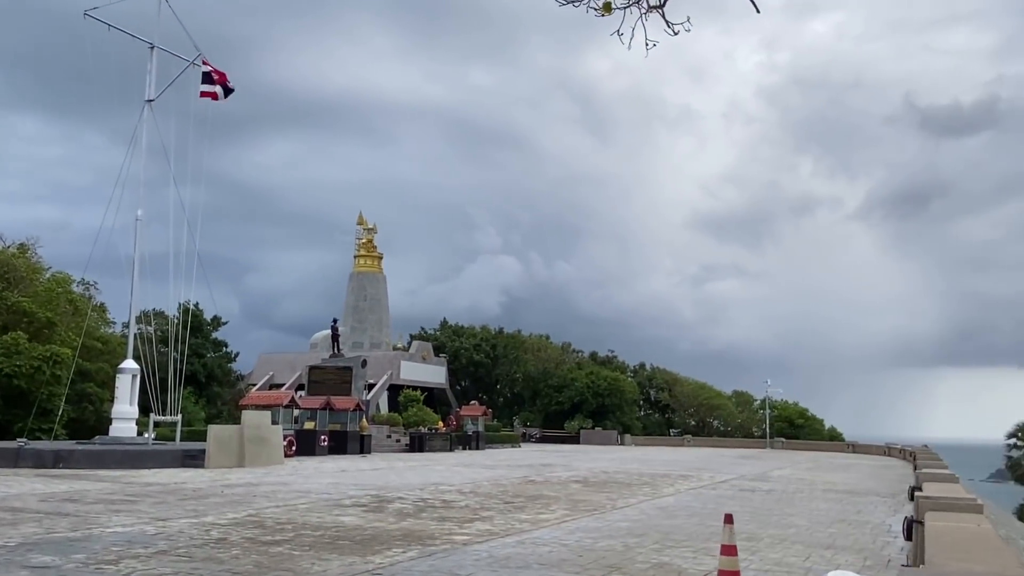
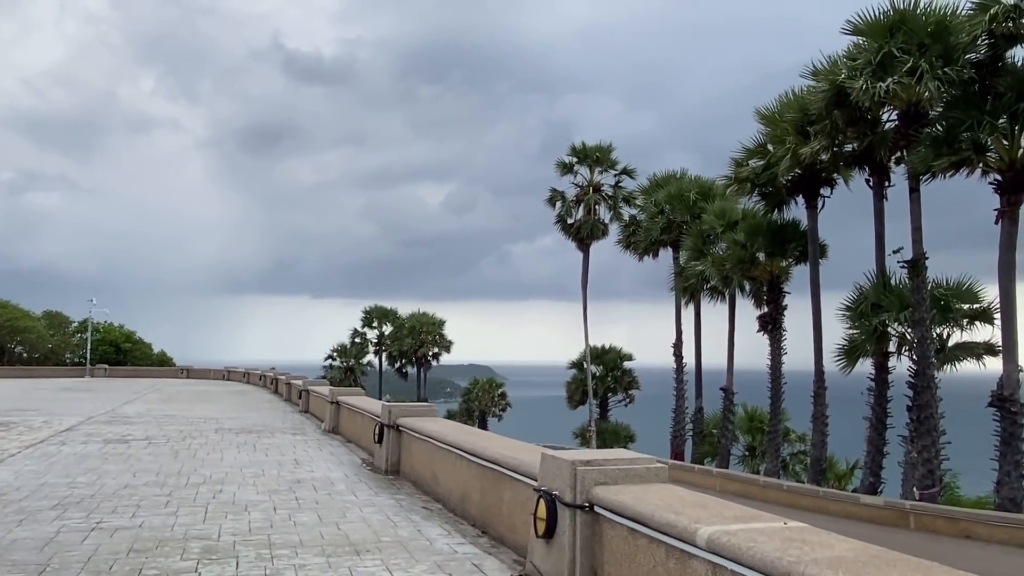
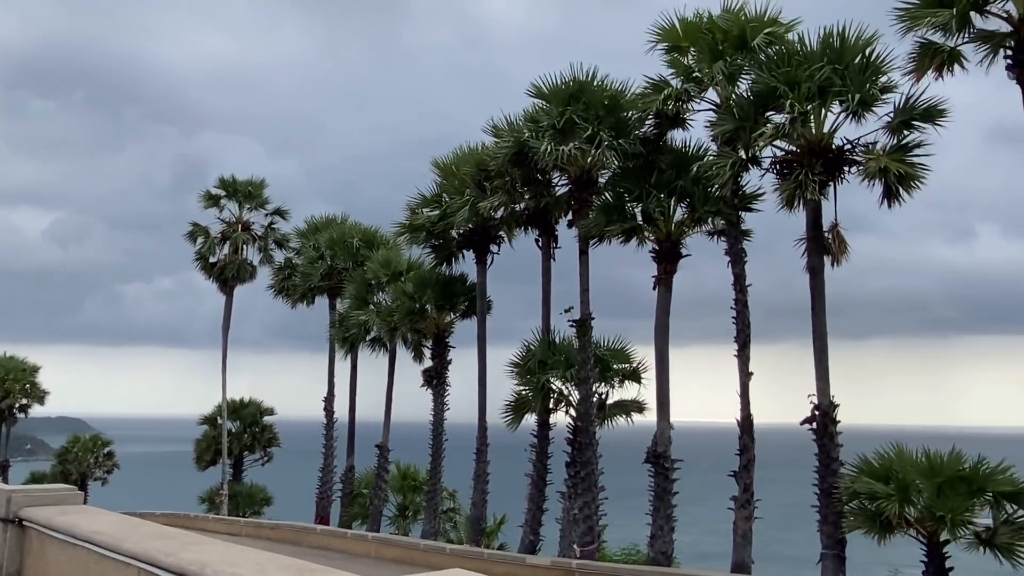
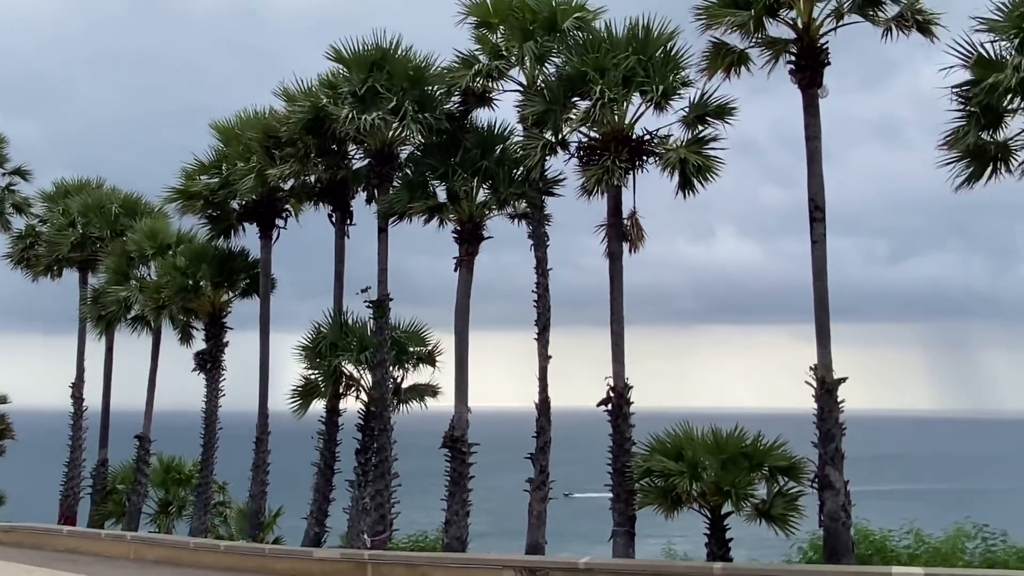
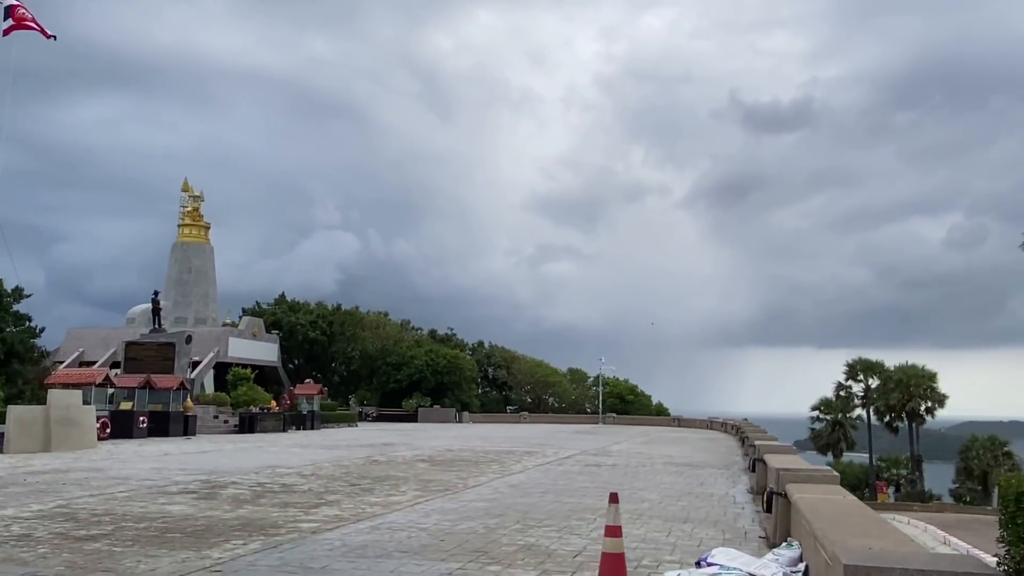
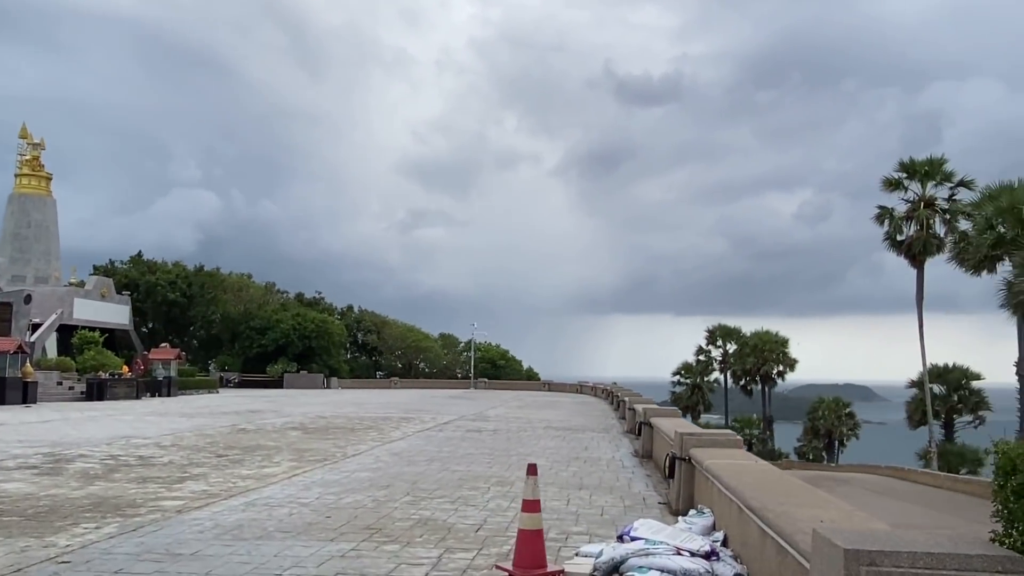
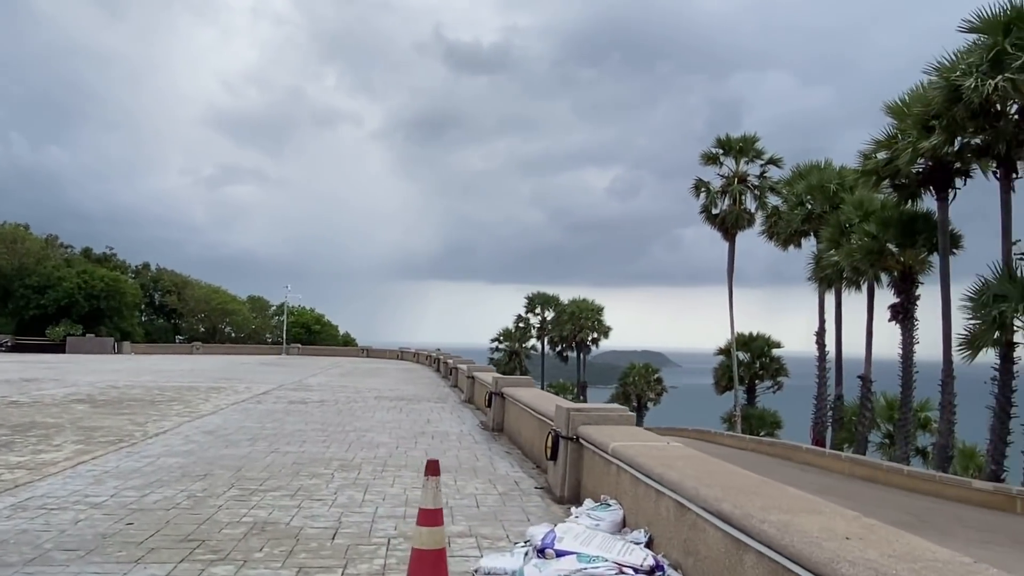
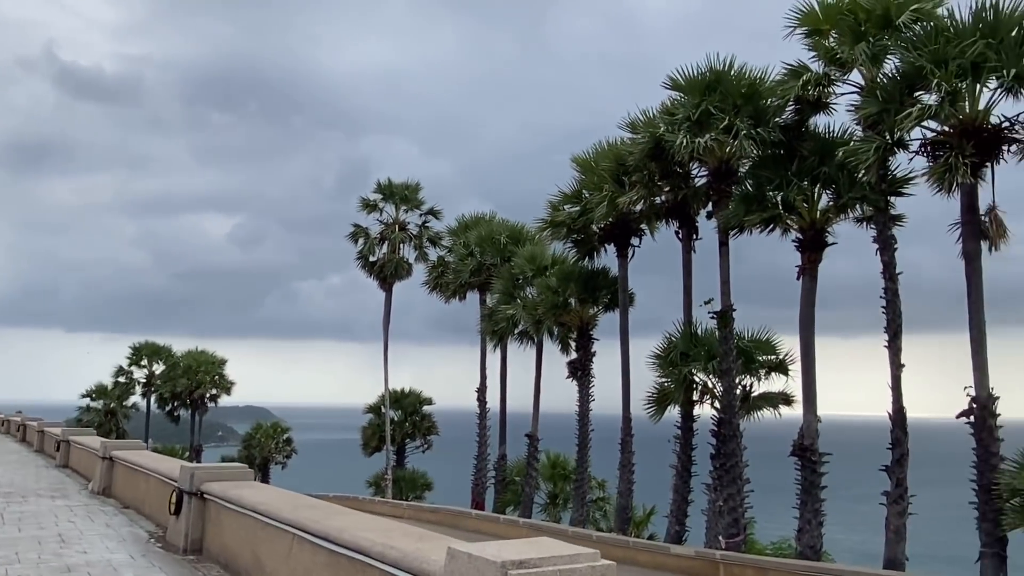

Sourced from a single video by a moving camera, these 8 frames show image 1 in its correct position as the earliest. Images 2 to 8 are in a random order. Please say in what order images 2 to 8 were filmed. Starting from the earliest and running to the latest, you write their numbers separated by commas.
5, 6, 7, 2, 8, 3, 4
